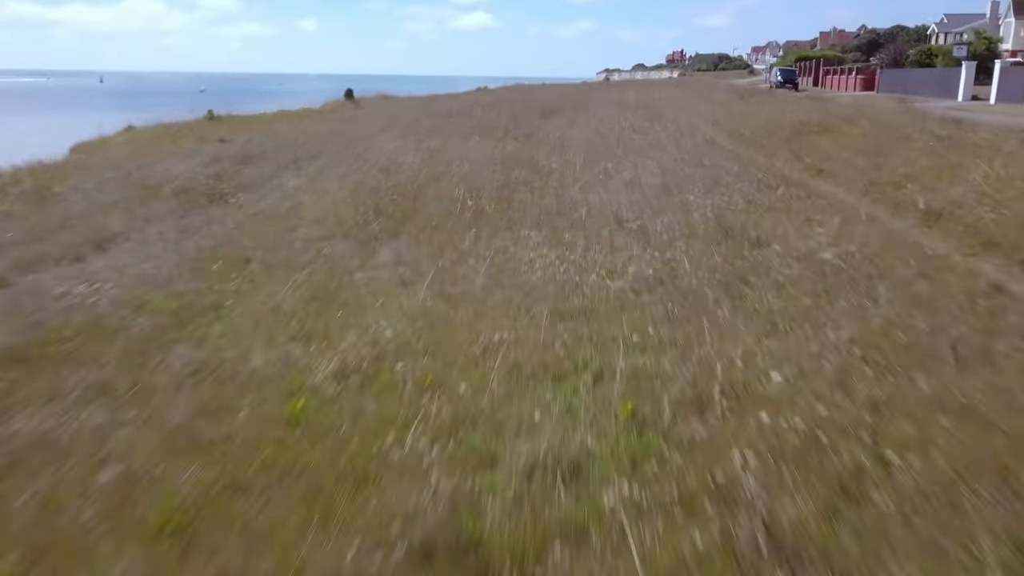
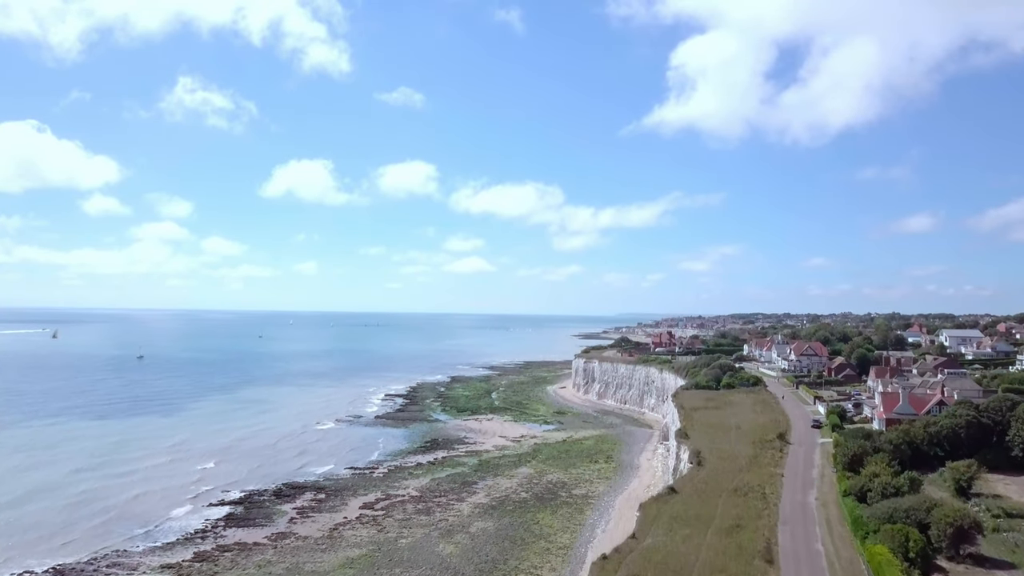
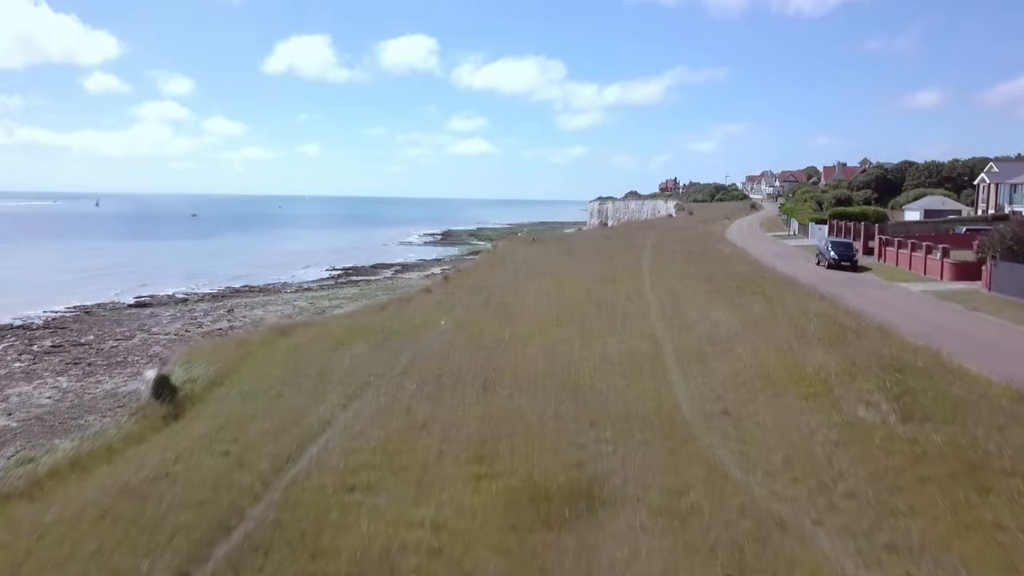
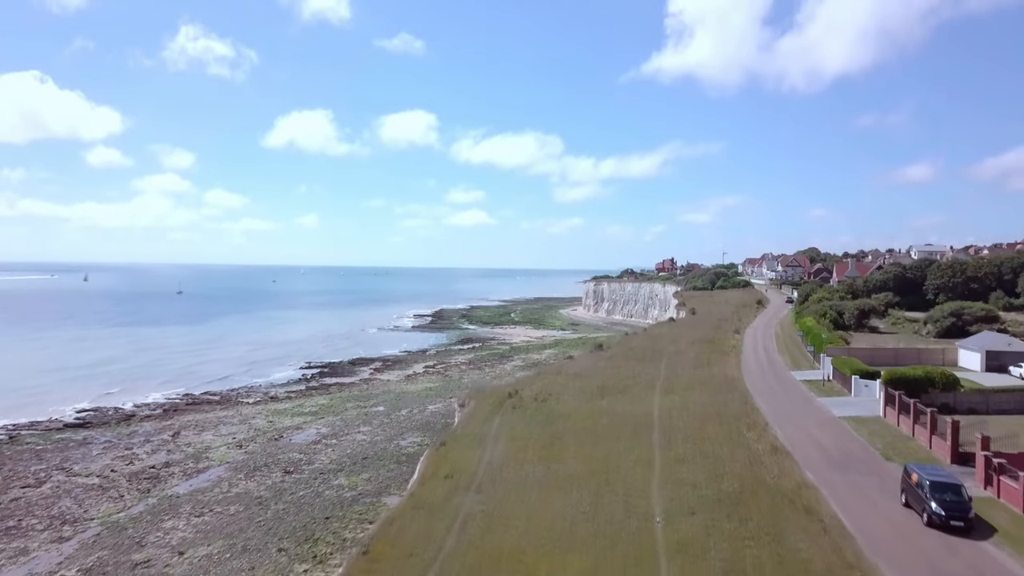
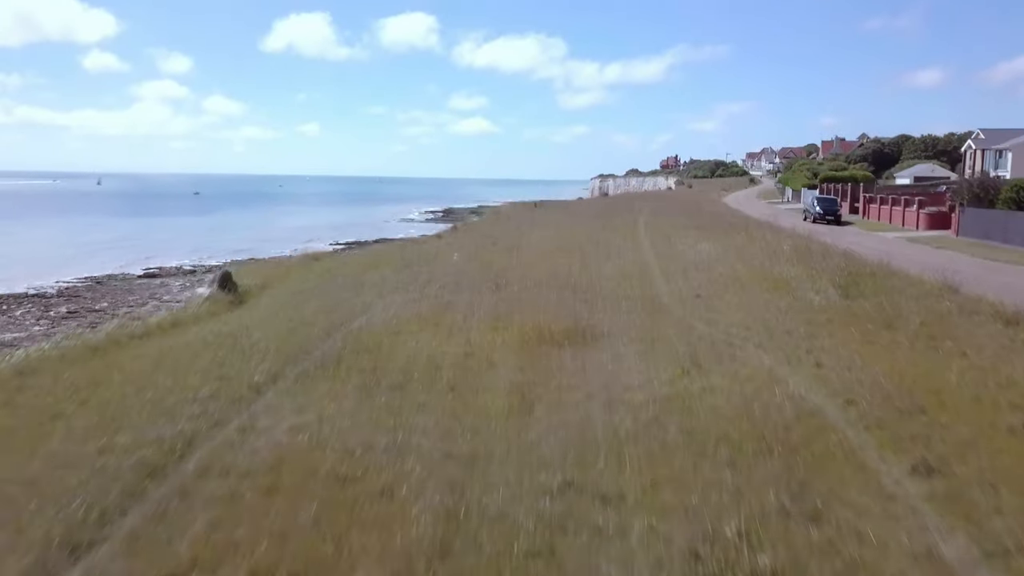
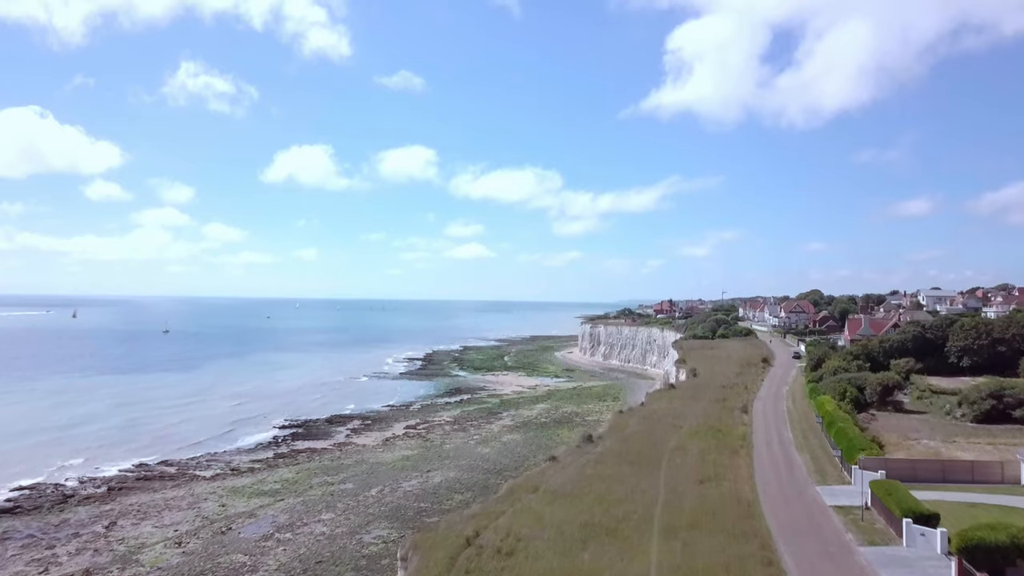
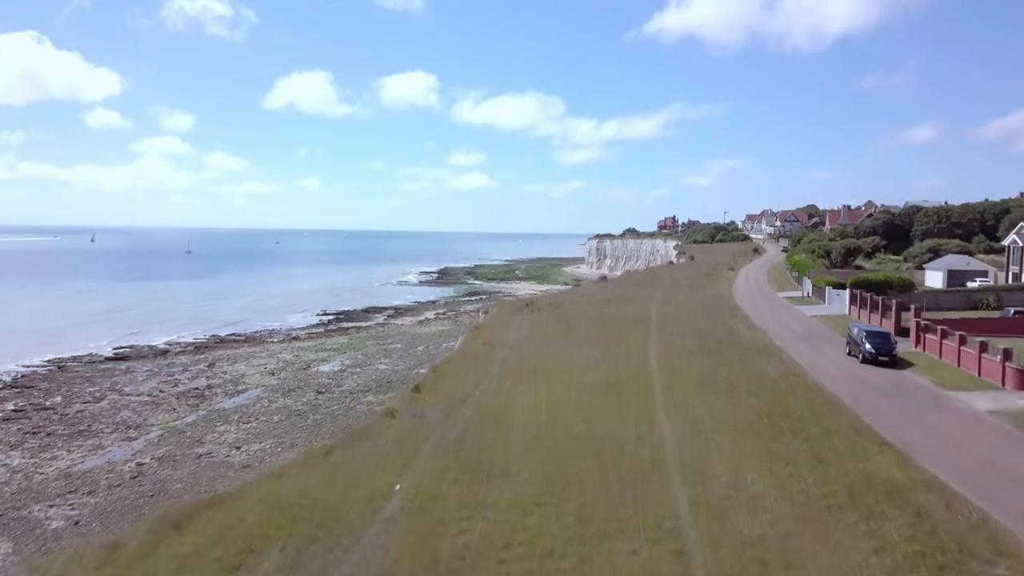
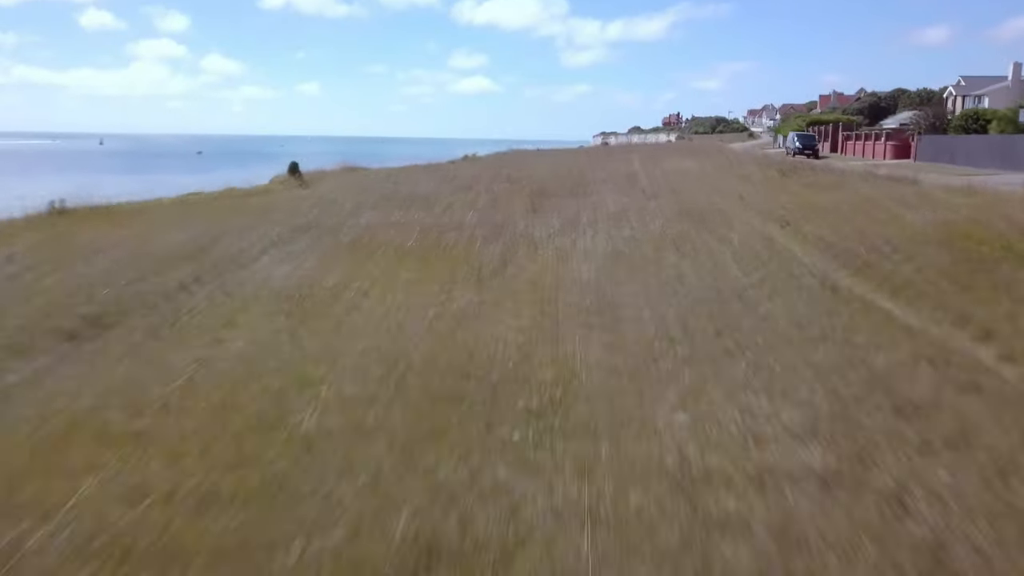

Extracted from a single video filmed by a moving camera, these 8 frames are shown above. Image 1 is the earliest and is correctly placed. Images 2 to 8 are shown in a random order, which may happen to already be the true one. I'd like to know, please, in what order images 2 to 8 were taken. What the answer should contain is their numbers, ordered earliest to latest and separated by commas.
8, 5, 3, 7, 4, 6, 2
